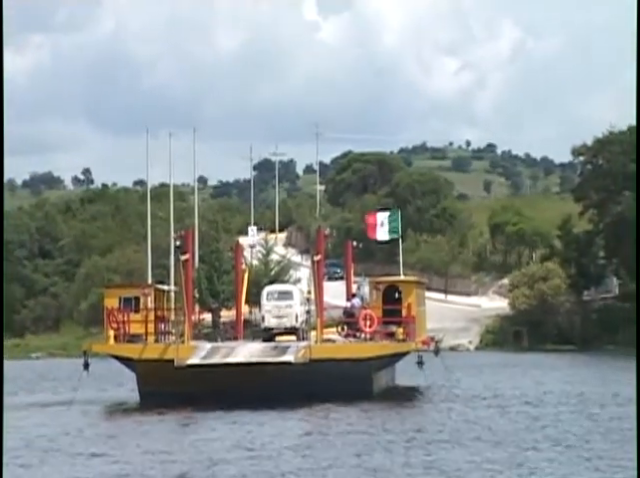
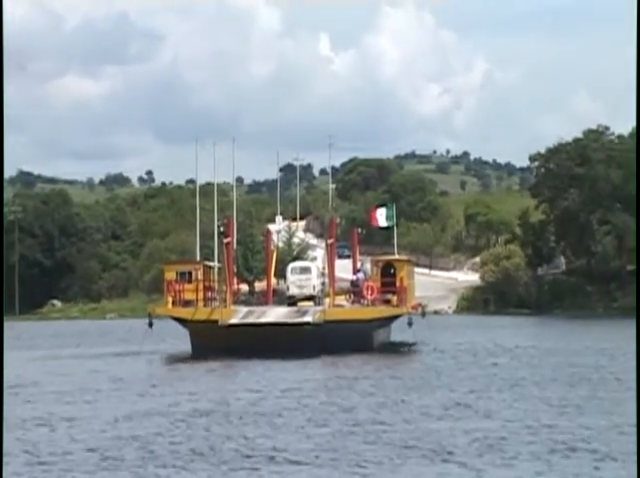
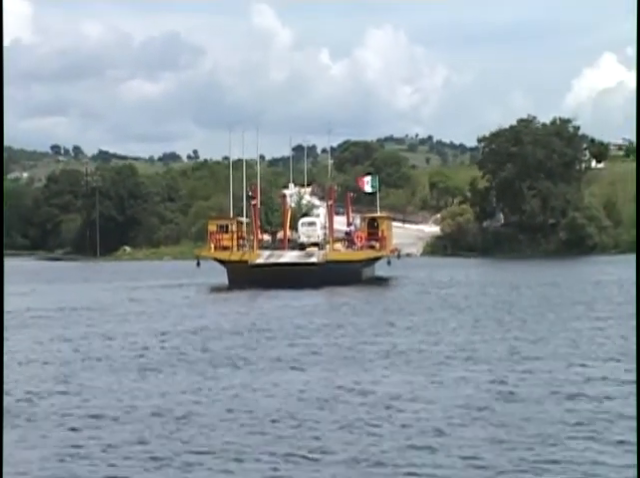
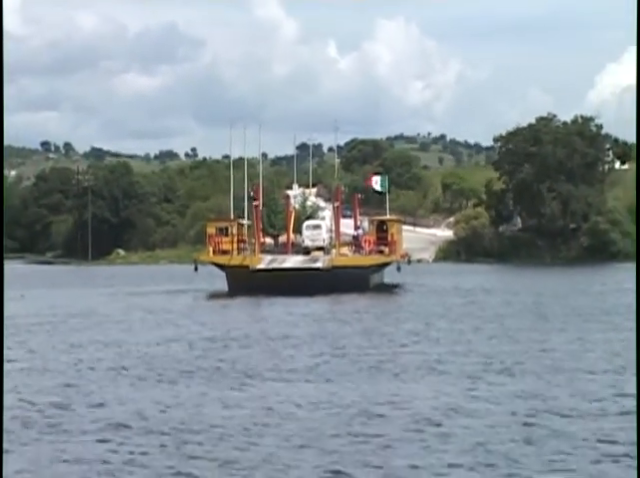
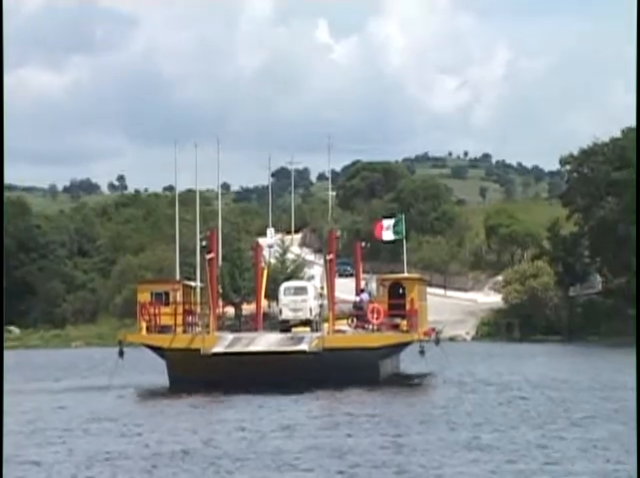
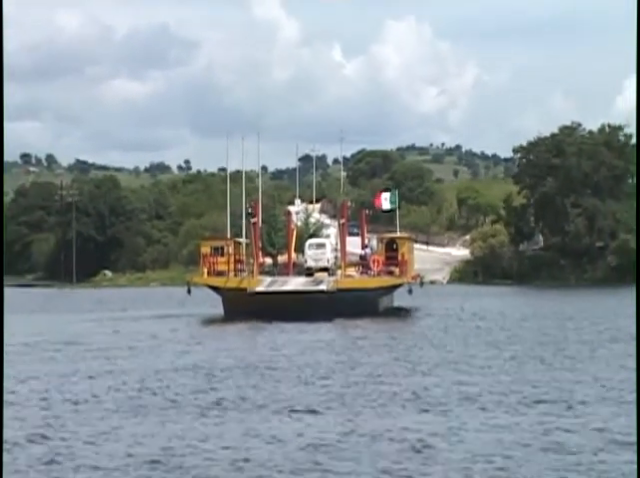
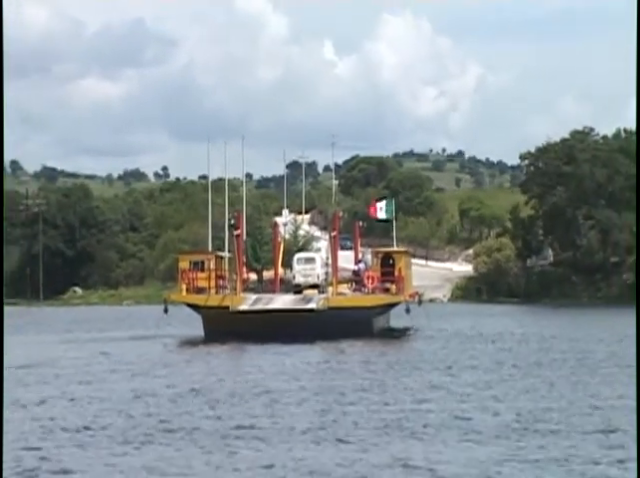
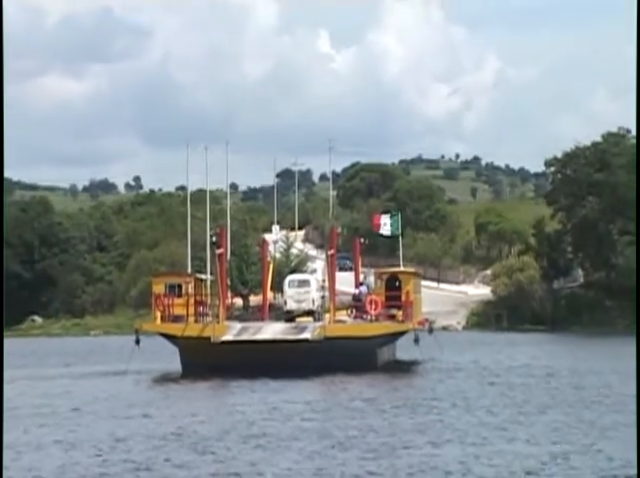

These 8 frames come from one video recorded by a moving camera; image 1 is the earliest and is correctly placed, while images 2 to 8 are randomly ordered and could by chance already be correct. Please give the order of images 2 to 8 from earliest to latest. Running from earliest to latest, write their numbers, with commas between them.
5, 8, 2, 7, 6, 4, 3
